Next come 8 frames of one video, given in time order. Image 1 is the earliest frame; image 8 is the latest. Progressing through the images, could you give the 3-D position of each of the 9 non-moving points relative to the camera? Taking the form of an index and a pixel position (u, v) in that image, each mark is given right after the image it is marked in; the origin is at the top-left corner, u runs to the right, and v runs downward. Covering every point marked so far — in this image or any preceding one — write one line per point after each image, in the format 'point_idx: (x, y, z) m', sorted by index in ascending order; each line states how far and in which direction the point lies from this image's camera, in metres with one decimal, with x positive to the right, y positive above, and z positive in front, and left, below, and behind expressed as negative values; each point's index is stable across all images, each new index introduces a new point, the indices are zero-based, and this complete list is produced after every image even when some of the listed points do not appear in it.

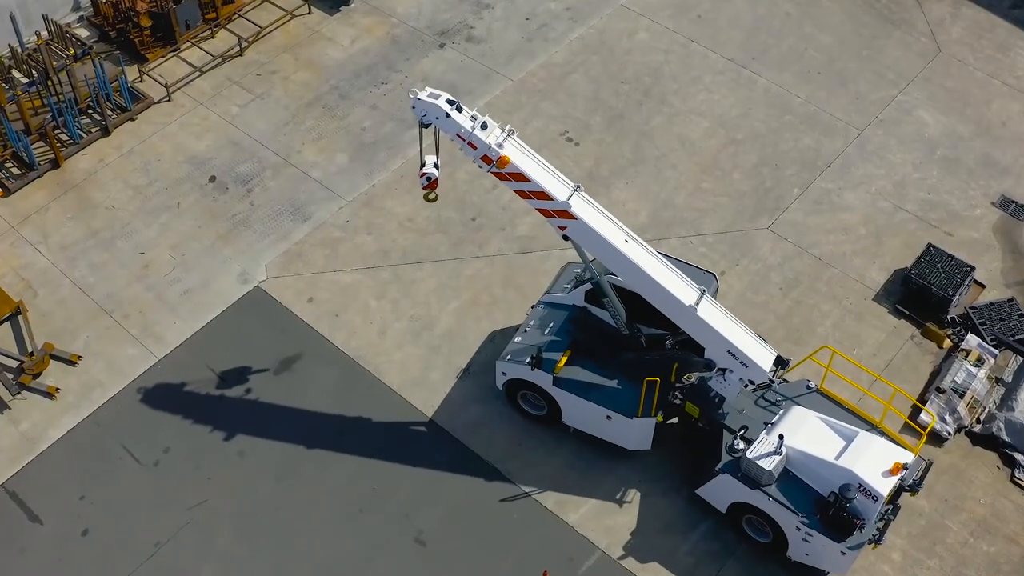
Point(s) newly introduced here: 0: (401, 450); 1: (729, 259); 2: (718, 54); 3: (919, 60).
0: (-1.3, -1.9, +10.8) m
1: (+2.9, +0.4, +12.0) m
2: (+3.3, +3.7, +14.2) m
3: (+6.5, +3.7, +14.4) m
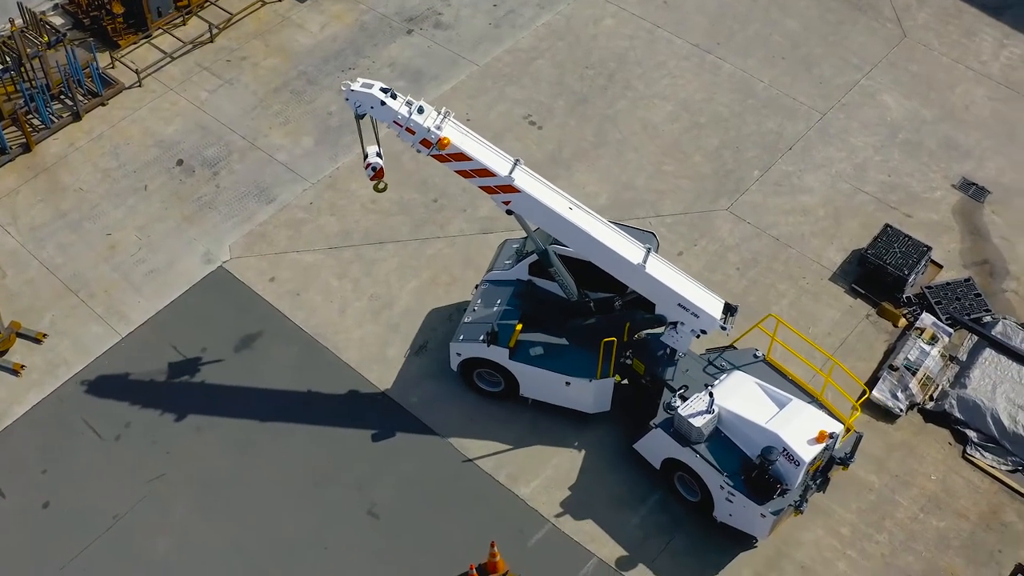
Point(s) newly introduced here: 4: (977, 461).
0: (-1.9, -1.7, +11.0) m
1: (+2.4, +0.7, +12.2) m
2: (+2.7, +4.0, +14.4) m
3: (+6.0, +3.9, +14.5) m
4: (+5.7, -2.1, +10.9) m
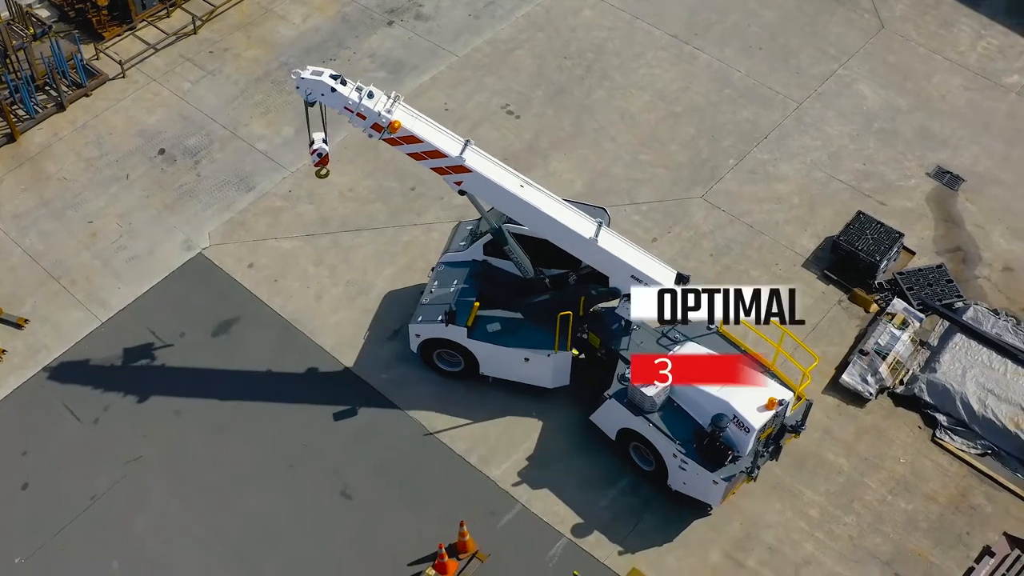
0: (-2.2, -1.5, +11.1) m
1: (+2.1, +0.8, +12.3) m
2: (+2.4, +4.2, +14.5) m
3: (+5.7, +4.1, +14.6) m
4: (+5.3, -1.9, +11.0) m
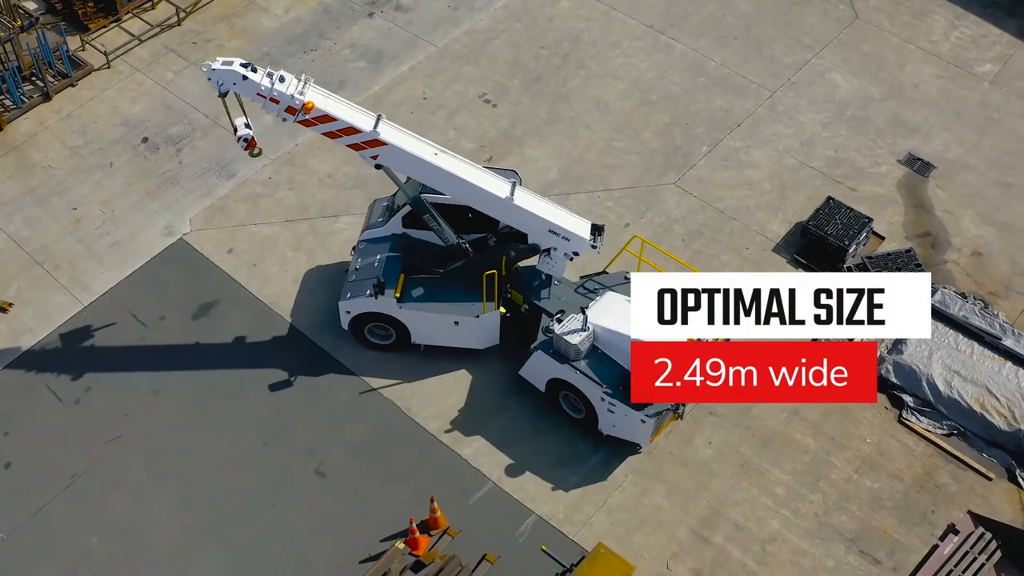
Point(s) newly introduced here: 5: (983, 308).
0: (-2.6, -1.3, +11.3) m
1: (+1.7, +1.1, +12.5) m
2: (+2.1, +4.4, +14.7) m
3: (+5.4, +4.3, +14.8) m
4: (+5.0, -1.7, +11.2) m
5: (+6.2, -0.3, +11.9) m
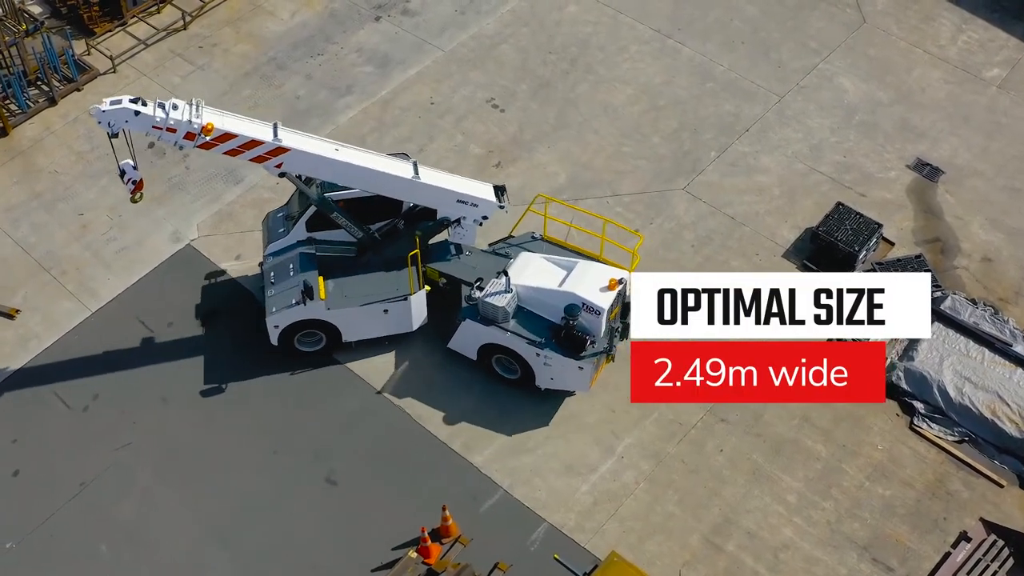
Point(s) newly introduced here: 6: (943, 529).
0: (-2.4, -1.3, +11.3) m
1: (+1.8, +1.0, +12.5) m
2: (+2.2, +4.3, +14.7) m
3: (+5.5, +4.2, +14.8) m
4: (+5.1, -1.8, +11.2) m
5: (+6.4, -0.3, +11.9) m
6: (+5.0, -2.8, +10.5) m
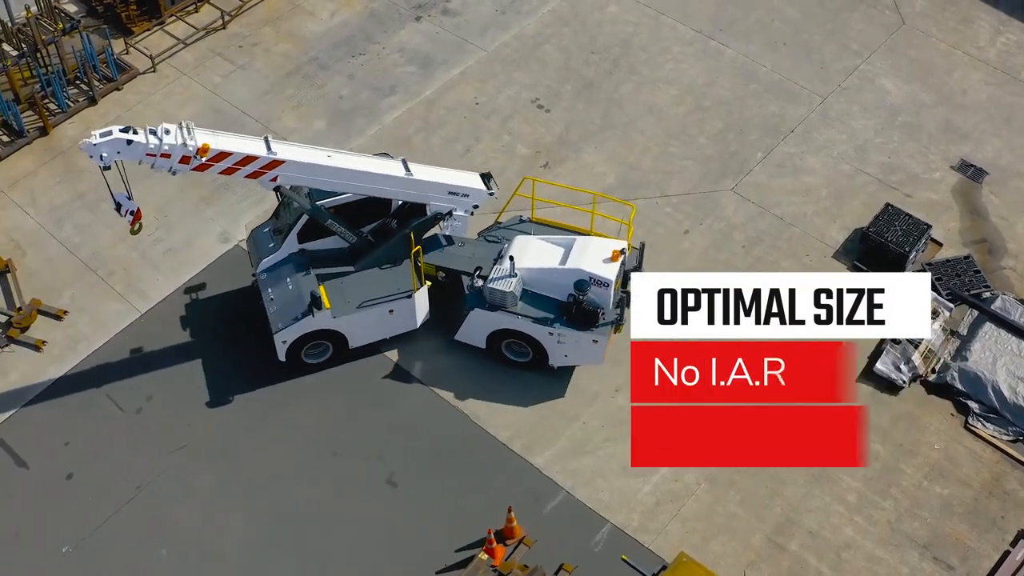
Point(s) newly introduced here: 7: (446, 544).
0: (-1.7, -1.4, +11.2) m
1: (+2.5, +1.0, +12.5) m
2: (+2.9, +4.3, +14.7) m
3: (+6.1, +4.2, +14.8) m
4: (+5.8, -1.8, +11.2) m
5: (+7.1, -0.3, +11.9) m
6: (+5.7, -2.8, +10.5) m
7: (-0.7, -2.9, +10.1) m
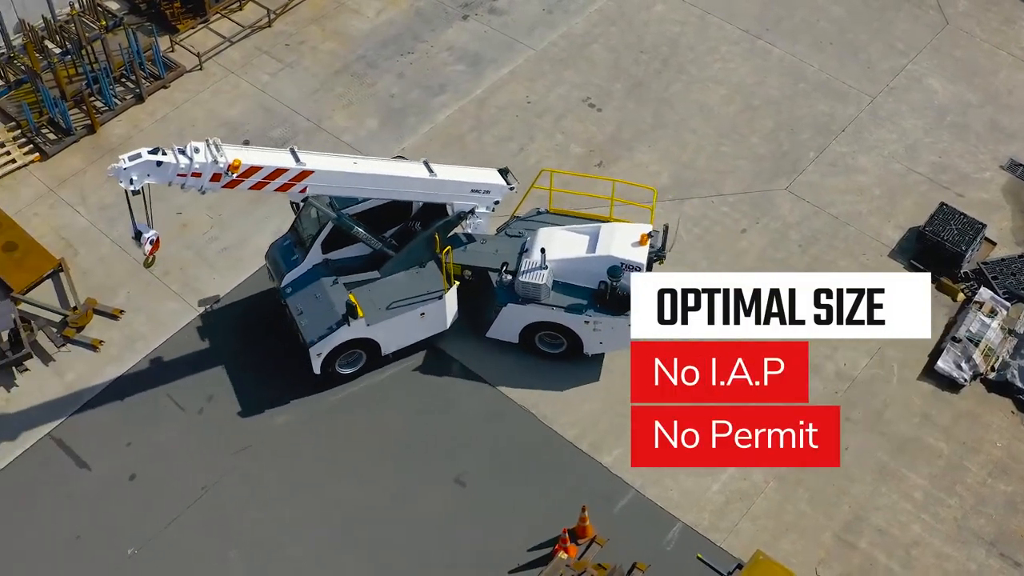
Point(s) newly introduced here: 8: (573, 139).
0: (-0.9, -1.3, +11.1) m
1: (+3.3, +1.0, +12.5) m
2: (+3.6, +4.3, +14.7) m
3: (+6.9, +4.2, +14.9) m
4: (+6.6, -1.8, +11.2) m
5: (+7.9, -0.3, +12.0) m
6: (+6.6, -2.8, +10.5) m
7: (+0.1, -2.9, +10.0) m
8: (+0.9, +2.2, +13.0) m
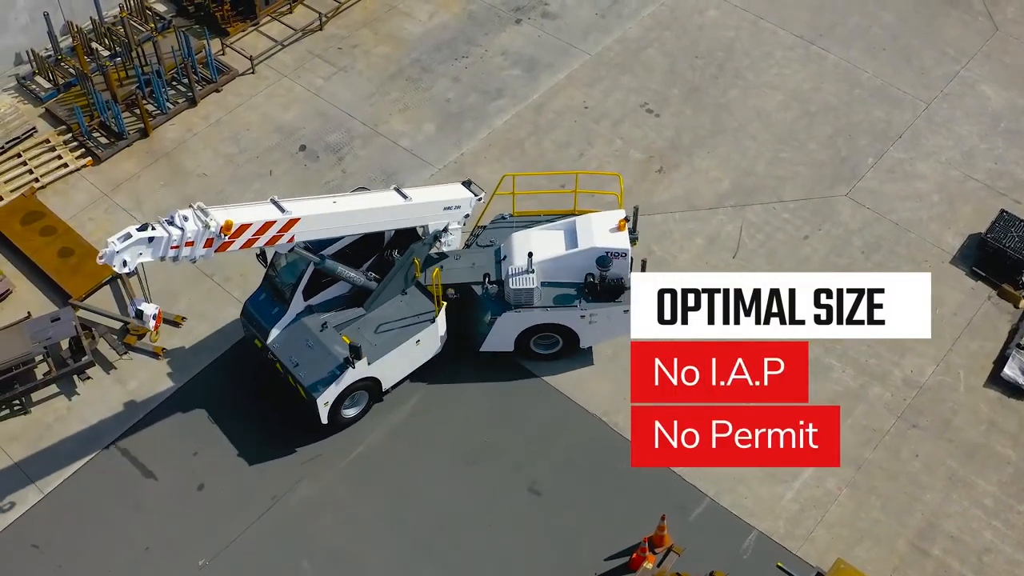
0: (-0.1, -1.4, +11.1) m
1: (+4.2, +0.9, +12.4) m
2: (+4.4, +4.2, +14.7) m
3: (+7.7, +4.1, +14.9) m
4: (+7.5, -1.9, +11.2) m
5: (+8.7, -0.4, +12.0) m
6: (+7.4, -2.9, +10.5) m
7: (+0.9, -3.0, +9.9) m
8: (+1.7, +2.1, +12.9) m
